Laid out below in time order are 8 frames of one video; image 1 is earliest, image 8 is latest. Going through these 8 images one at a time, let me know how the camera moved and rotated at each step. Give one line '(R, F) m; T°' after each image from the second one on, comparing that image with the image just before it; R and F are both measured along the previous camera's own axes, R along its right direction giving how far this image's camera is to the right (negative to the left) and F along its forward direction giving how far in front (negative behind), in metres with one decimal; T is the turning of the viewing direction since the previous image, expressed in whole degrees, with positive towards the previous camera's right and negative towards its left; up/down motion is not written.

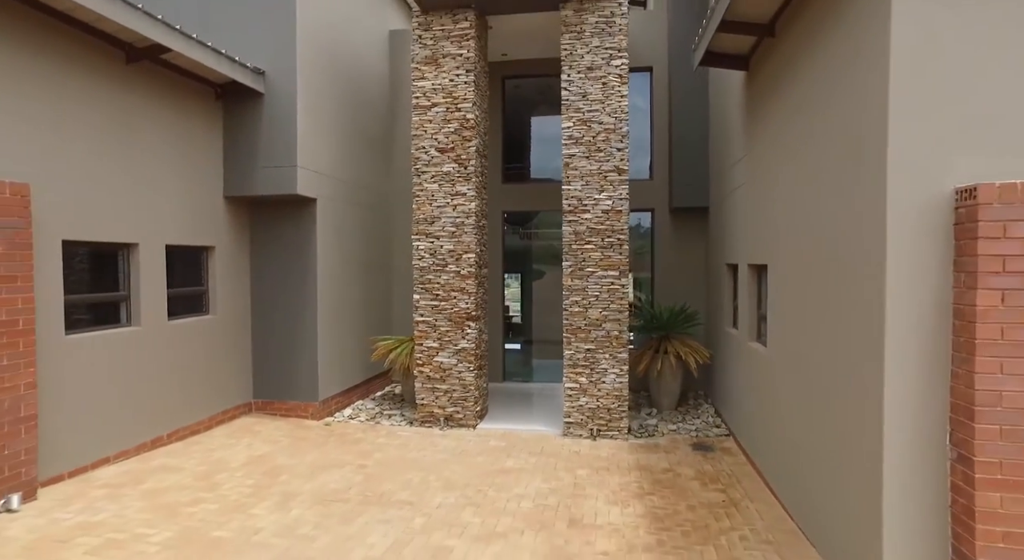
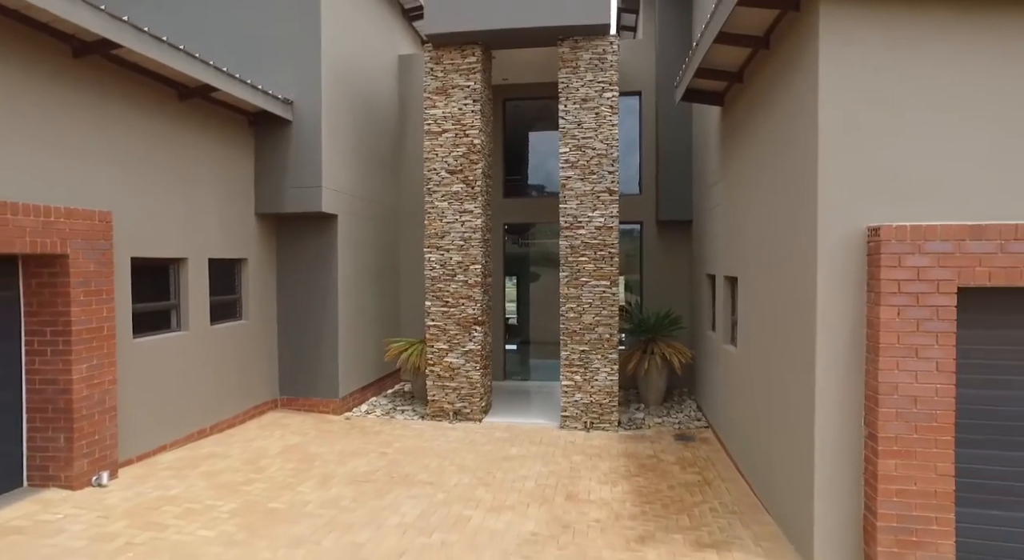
(-0.1, -1.0) m; +1°
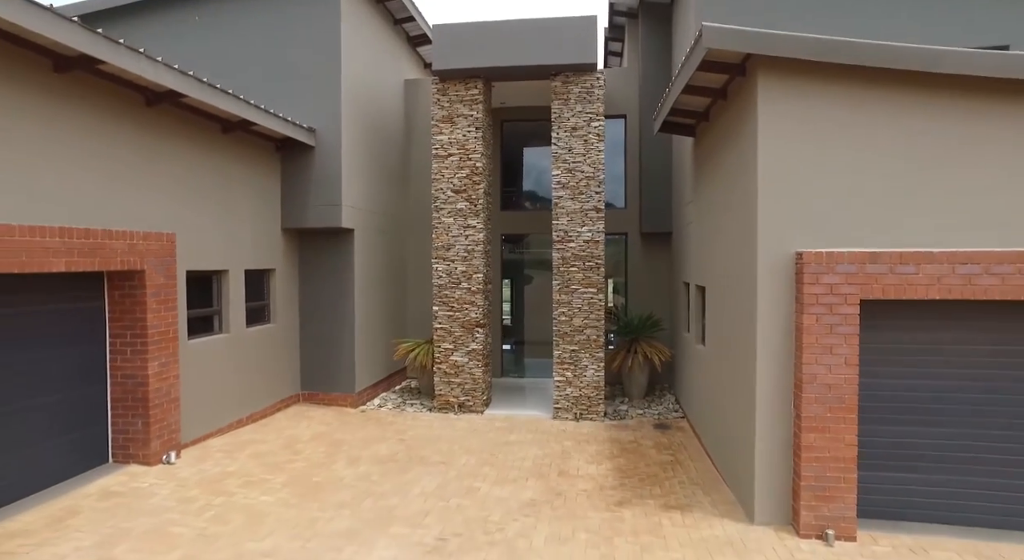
(-0.1, -1.2) m; +1°
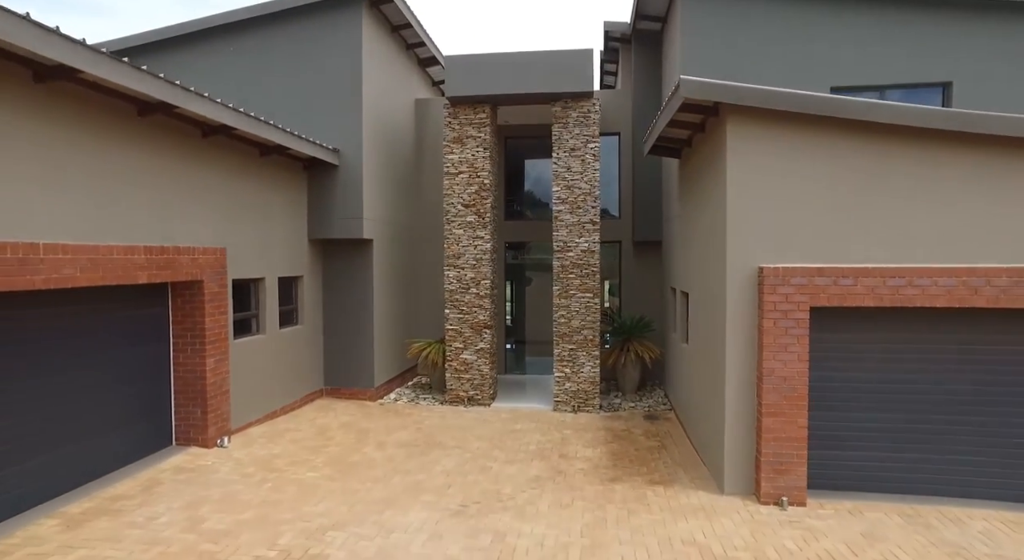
(-0.1, -1.1) m; 0°
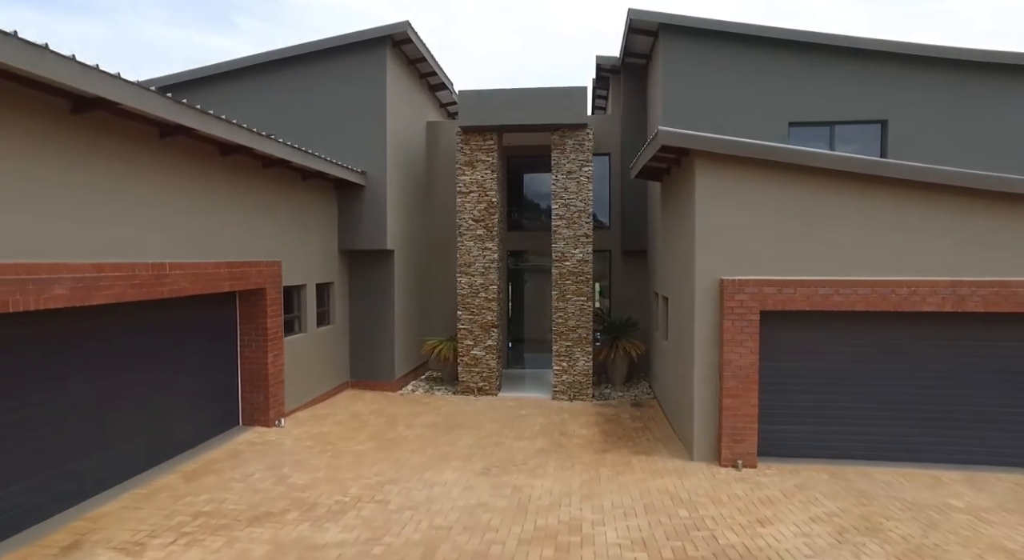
(-0.3, -1.7) m; +1°
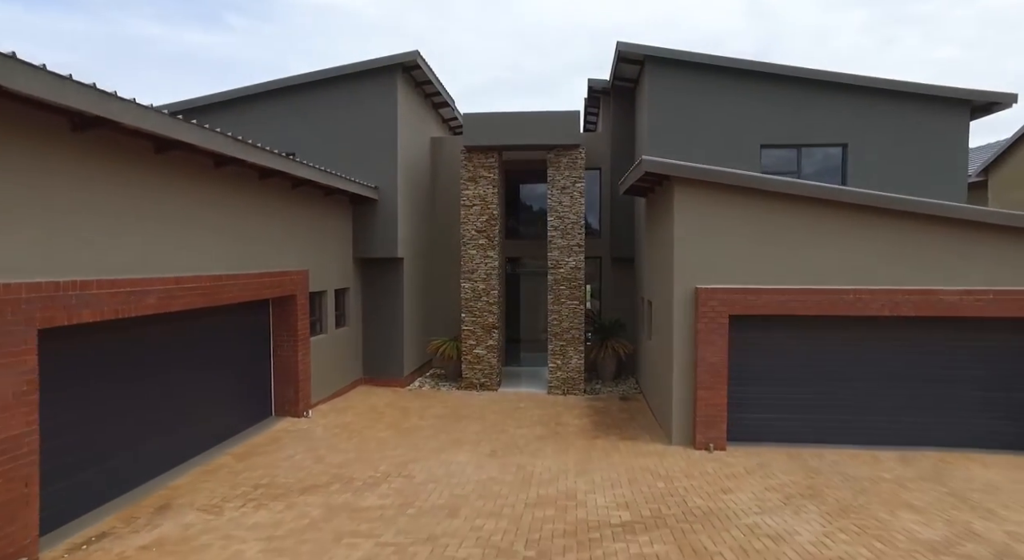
(-0.2, -1.3) m; +1°
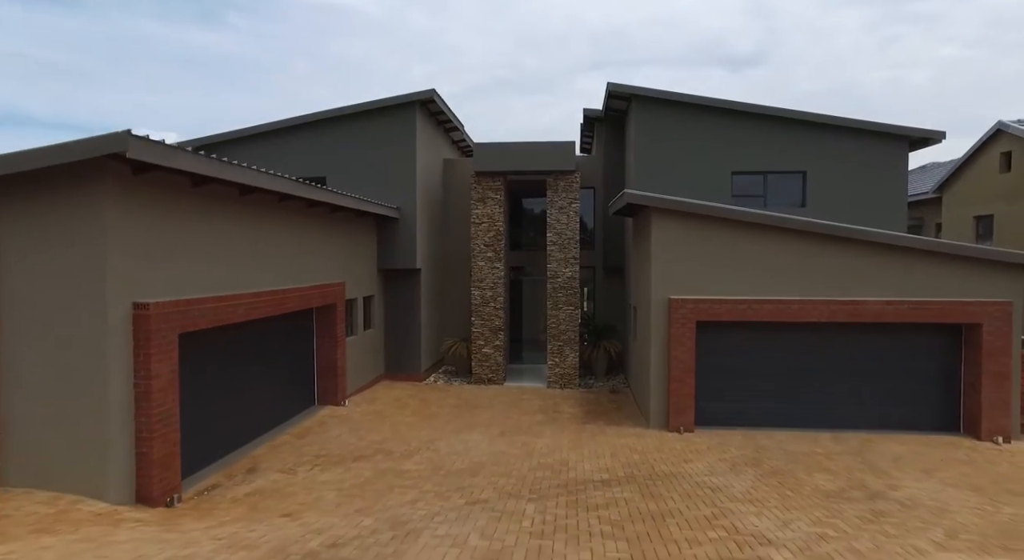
(-0.1, -2.0) m; 0°
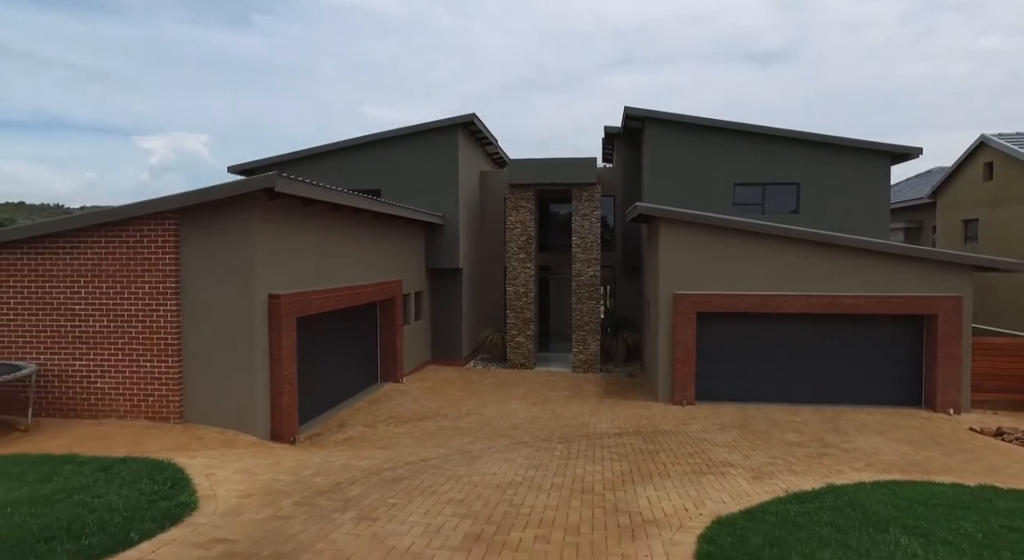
(-0.1, -2.4) m; -2°
